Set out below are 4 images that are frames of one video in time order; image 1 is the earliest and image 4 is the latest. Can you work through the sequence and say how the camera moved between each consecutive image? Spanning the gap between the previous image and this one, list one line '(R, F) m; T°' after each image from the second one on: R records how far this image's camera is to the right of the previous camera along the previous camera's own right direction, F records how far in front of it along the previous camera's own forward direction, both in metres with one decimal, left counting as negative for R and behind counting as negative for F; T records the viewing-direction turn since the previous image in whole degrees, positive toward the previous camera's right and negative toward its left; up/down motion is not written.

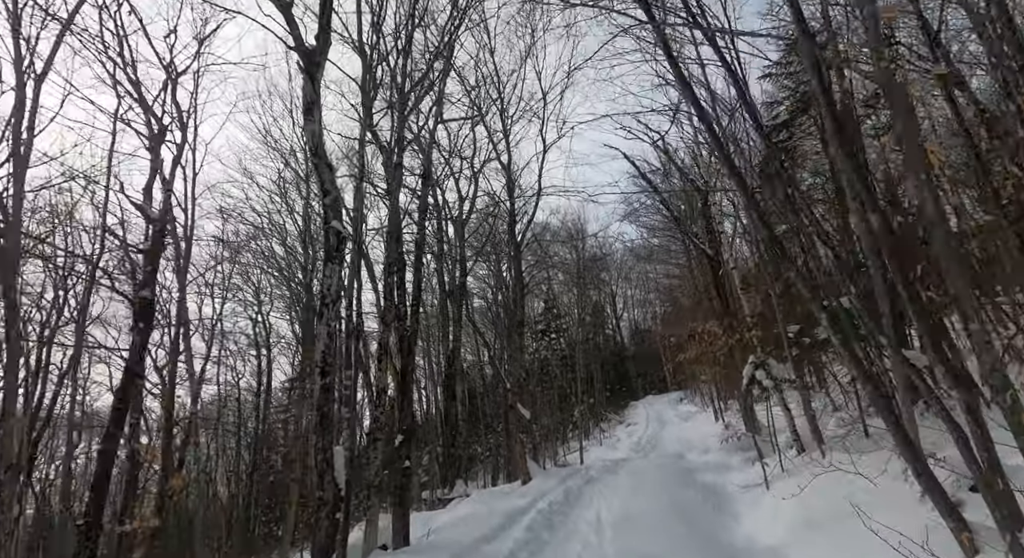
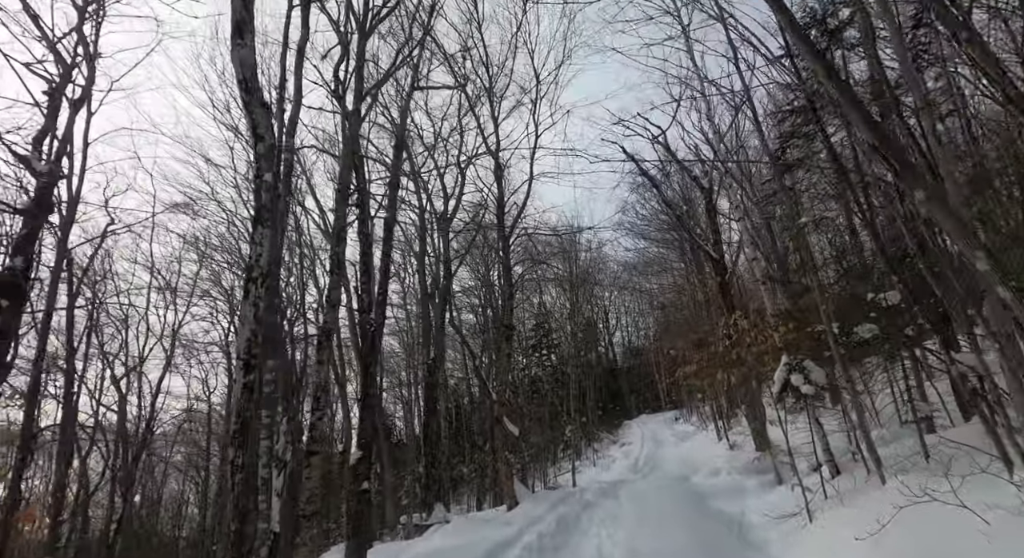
(+0.1, +1.0) m; +1°
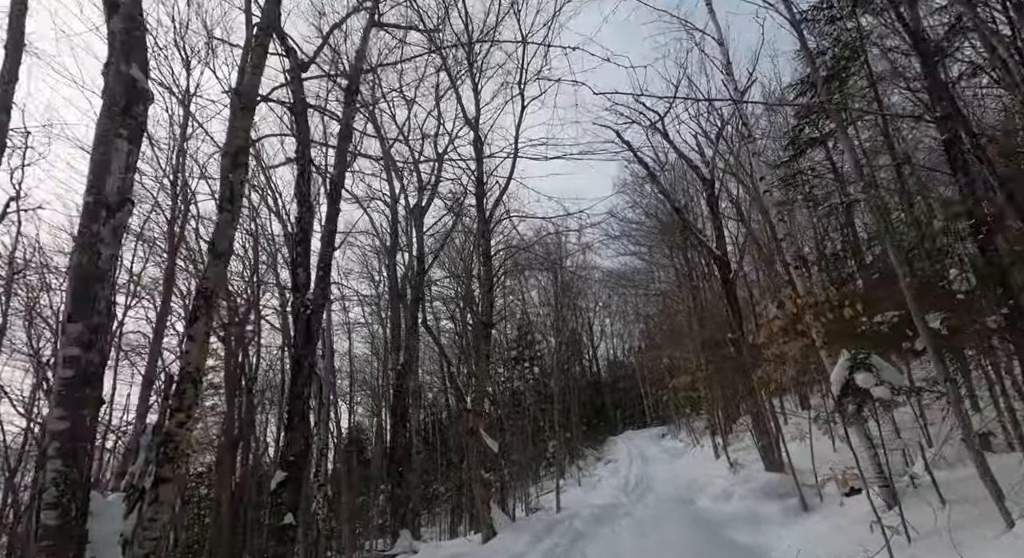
(0.0, +1.2) m; +2°
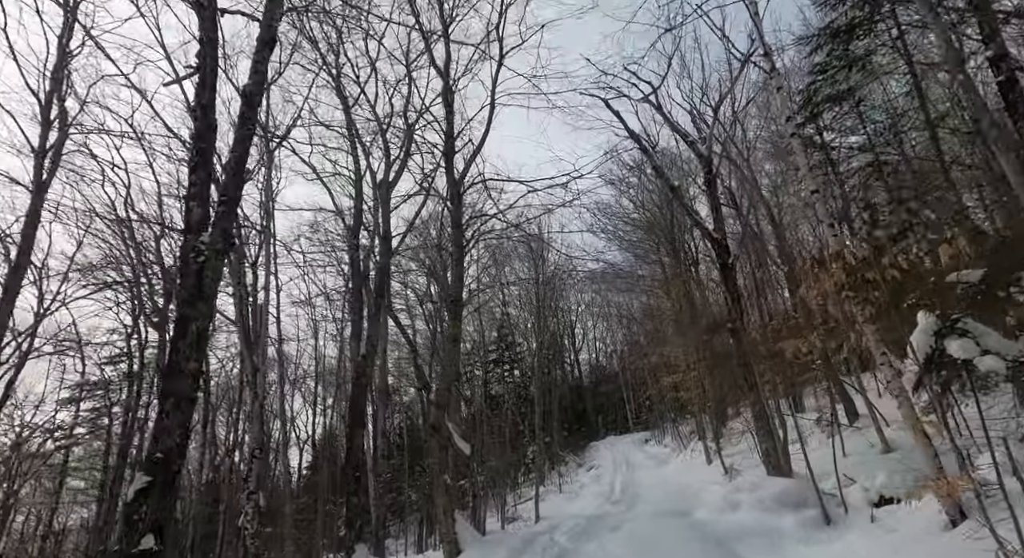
(+0.1, +1.1) m; +2°
